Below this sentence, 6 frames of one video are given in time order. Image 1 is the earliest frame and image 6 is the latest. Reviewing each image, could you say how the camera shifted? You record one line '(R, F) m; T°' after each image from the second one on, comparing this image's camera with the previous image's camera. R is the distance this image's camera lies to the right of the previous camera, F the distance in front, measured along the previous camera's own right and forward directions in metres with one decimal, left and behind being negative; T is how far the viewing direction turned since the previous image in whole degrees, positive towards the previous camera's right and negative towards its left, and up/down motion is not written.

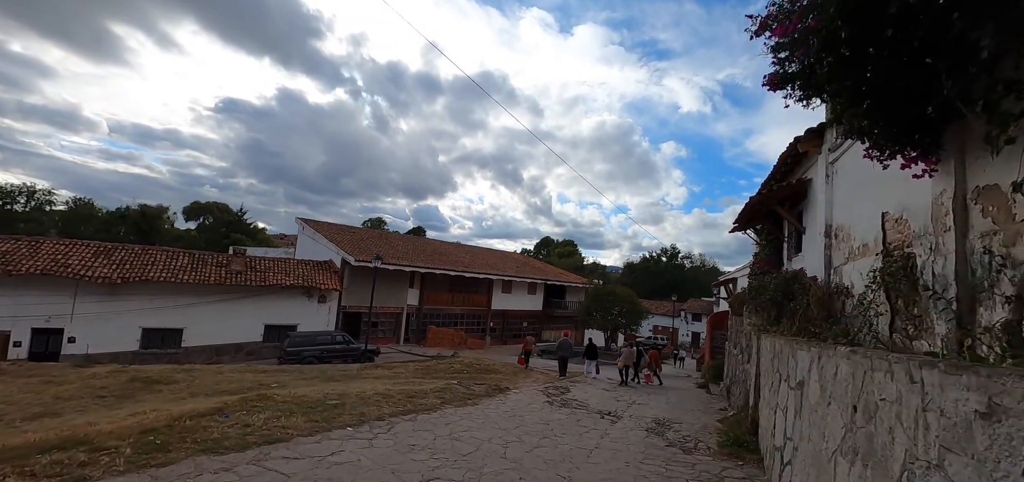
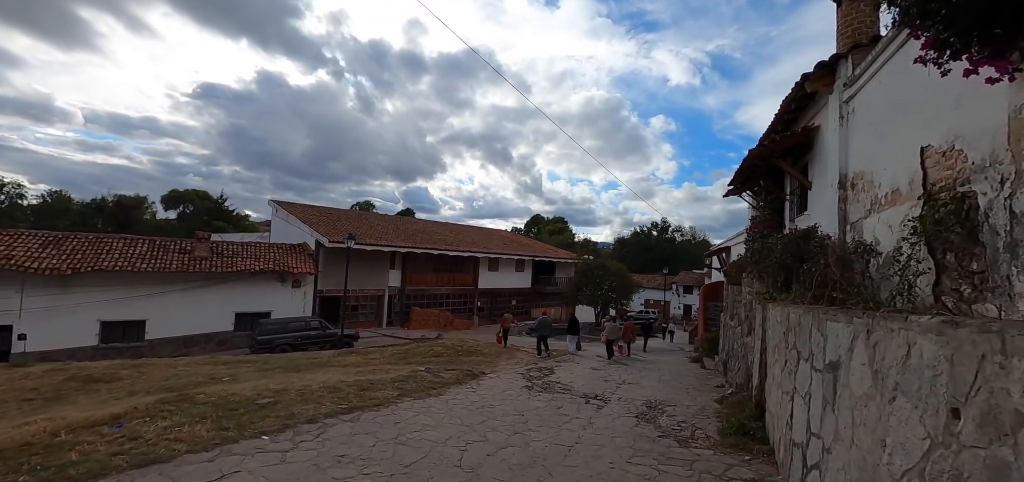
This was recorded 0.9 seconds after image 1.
(+0.4, +1.3) m; +1°
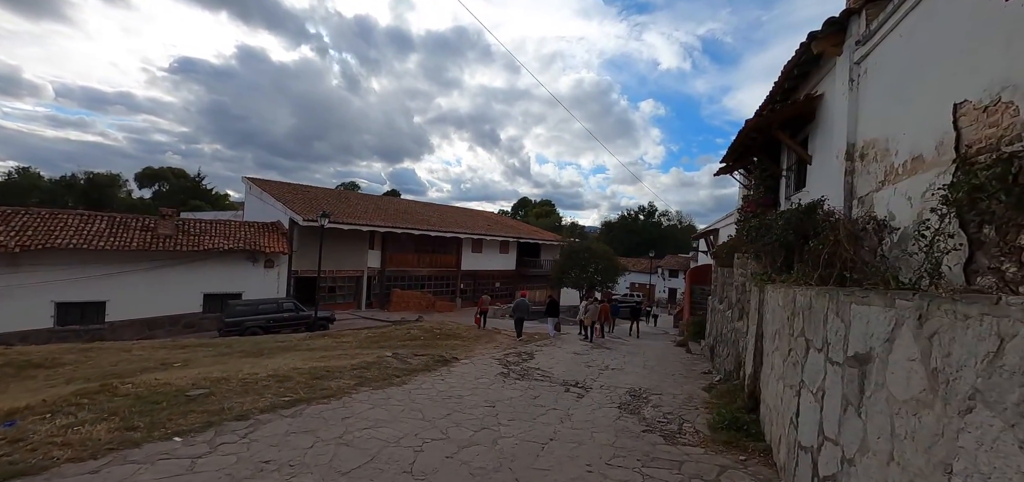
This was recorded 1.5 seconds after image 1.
(+0.2, +0.8) m; +2°
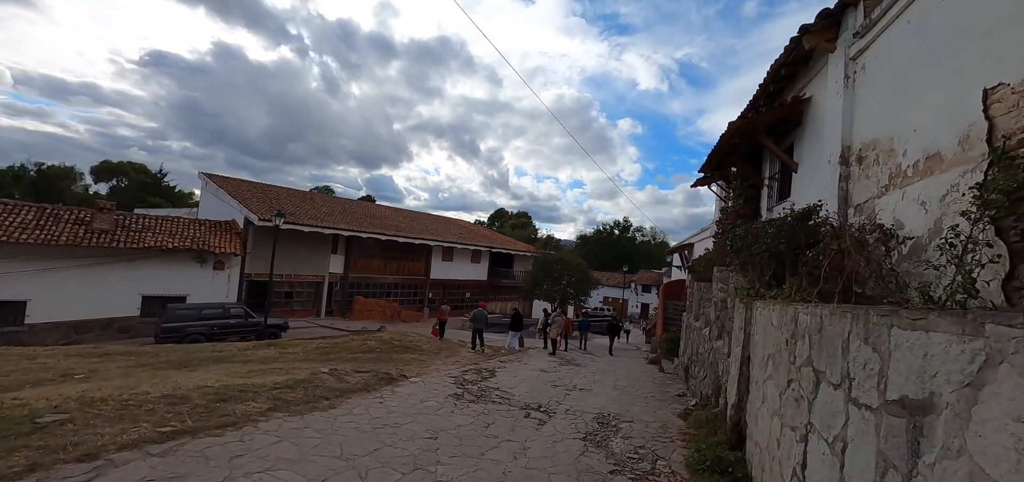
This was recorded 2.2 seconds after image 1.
(+0.3, +0.9) m; +3°
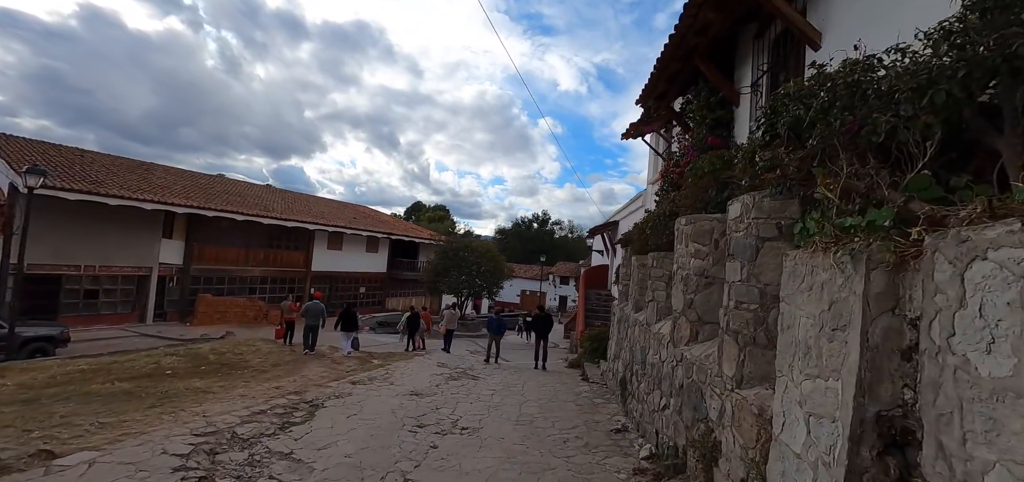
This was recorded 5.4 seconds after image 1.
(+1.1, +4.0) m; +9°
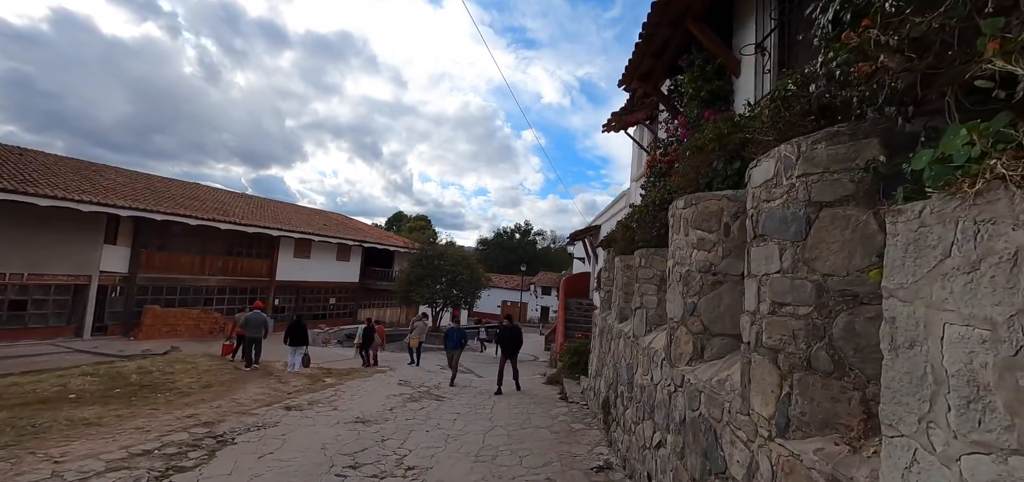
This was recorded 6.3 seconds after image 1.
(+0.3, +1.1) m; +2°
